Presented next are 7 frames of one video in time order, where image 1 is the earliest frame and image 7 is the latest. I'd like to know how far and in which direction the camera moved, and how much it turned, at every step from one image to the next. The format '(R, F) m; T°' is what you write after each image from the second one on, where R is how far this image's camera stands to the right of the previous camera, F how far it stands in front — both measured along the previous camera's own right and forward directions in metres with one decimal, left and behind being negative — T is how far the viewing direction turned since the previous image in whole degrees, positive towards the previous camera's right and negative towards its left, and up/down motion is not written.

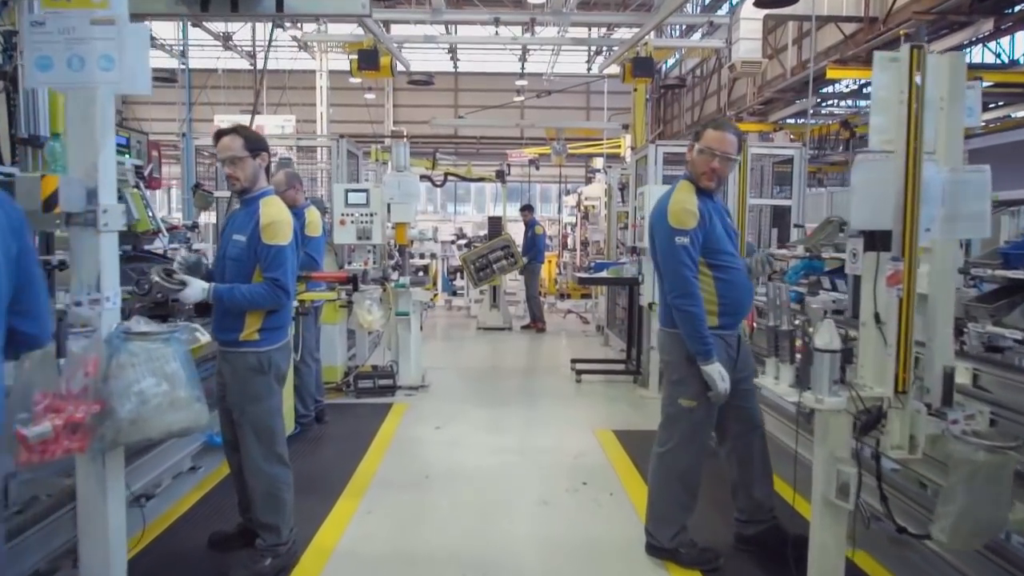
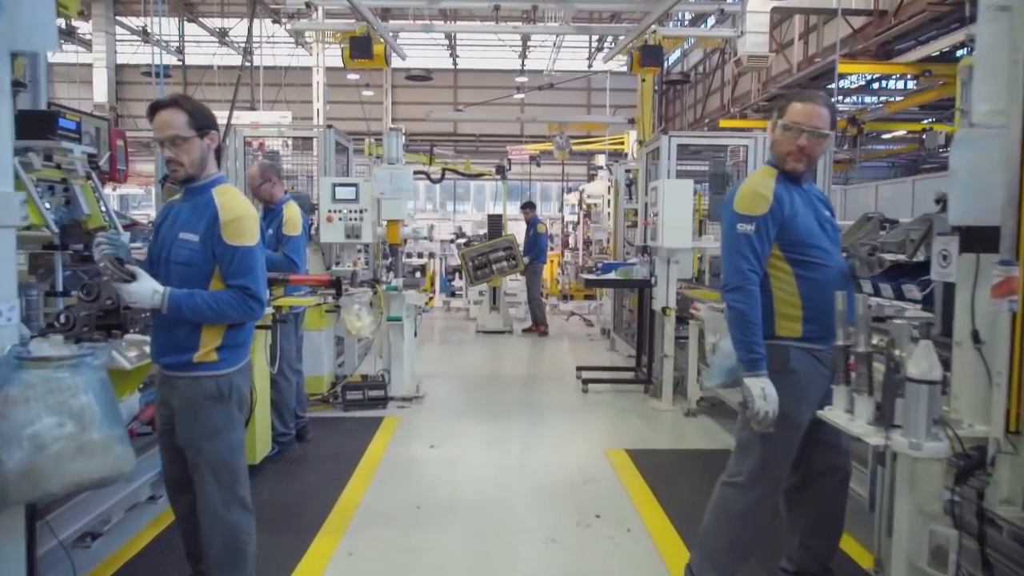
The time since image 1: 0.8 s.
(0.0, +0.4) m; 0°
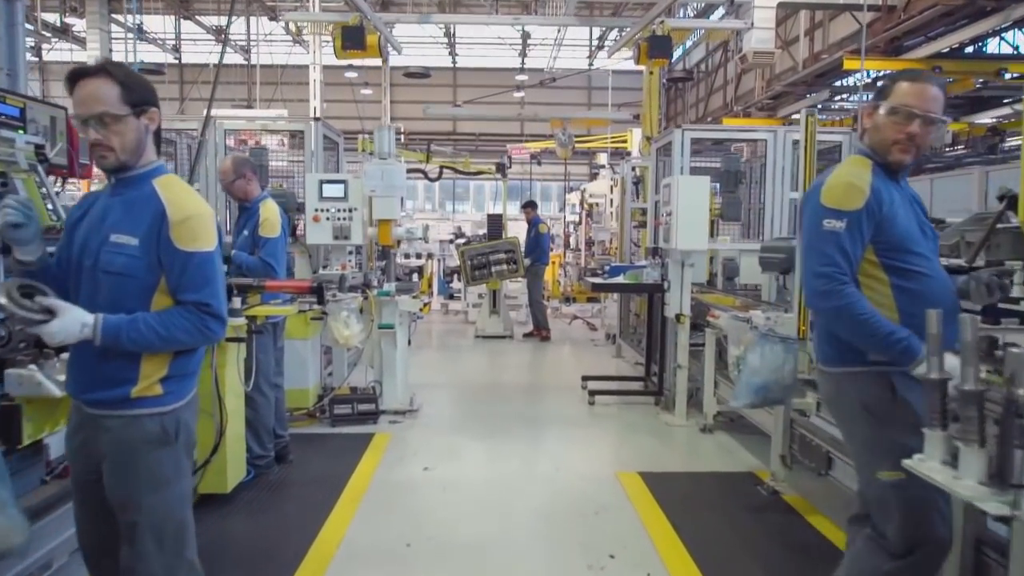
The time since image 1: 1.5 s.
(0.0, +0.4) m; 0°
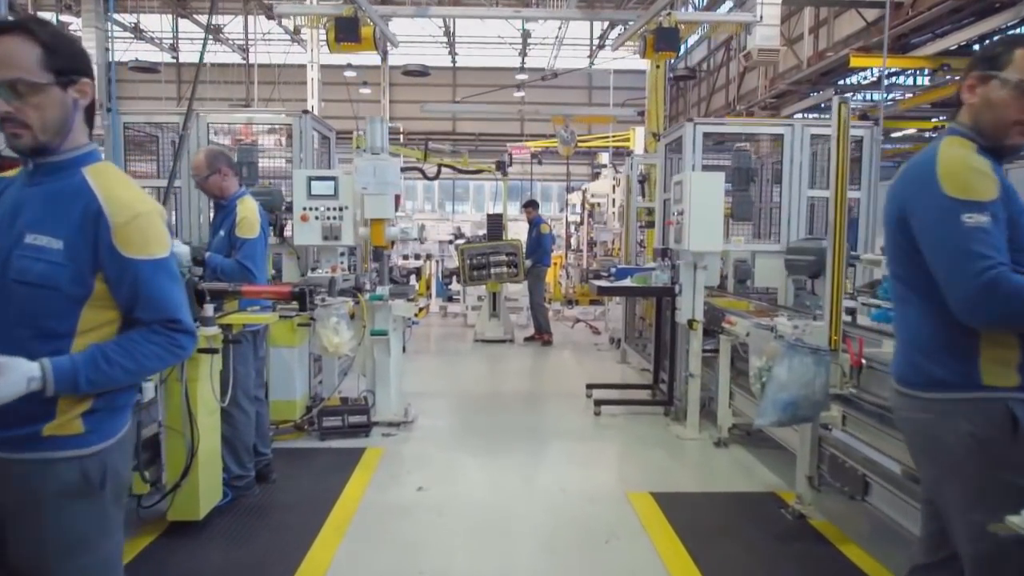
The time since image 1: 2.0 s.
(0.0, +0.3) m; 0°
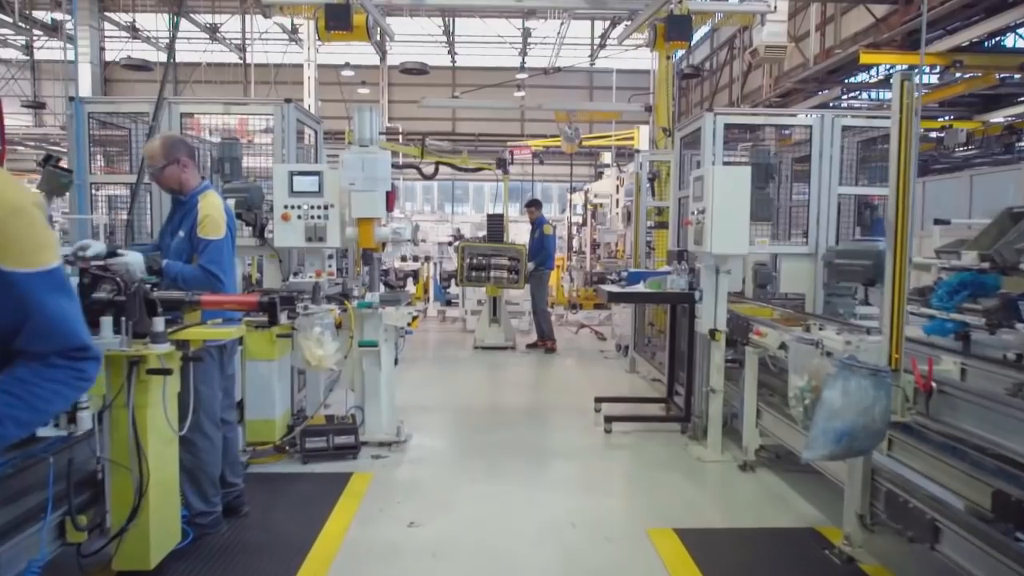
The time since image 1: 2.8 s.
(0.0, +0.4) m; 0°
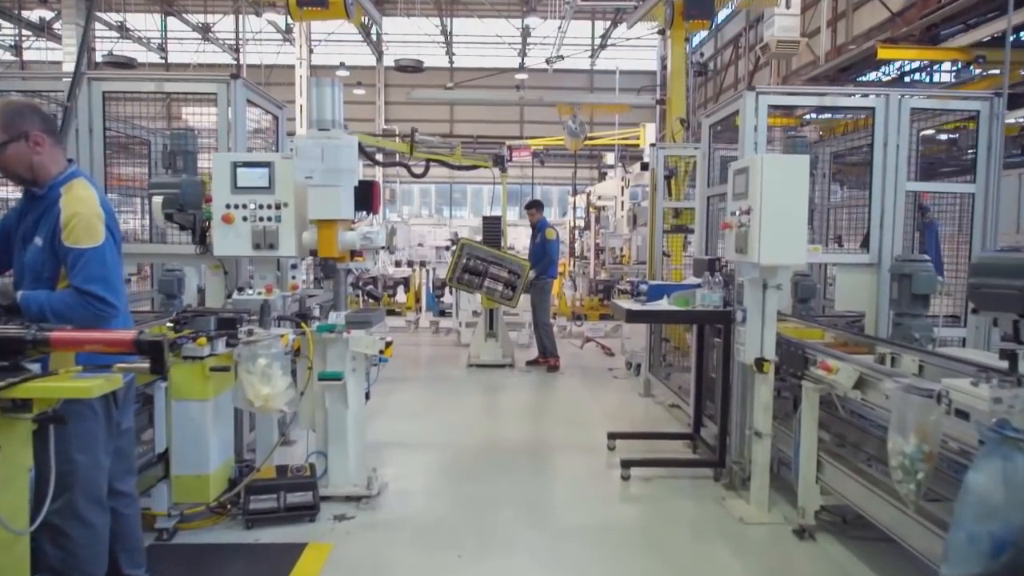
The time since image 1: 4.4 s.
(0.0, +0.7) m; 0°
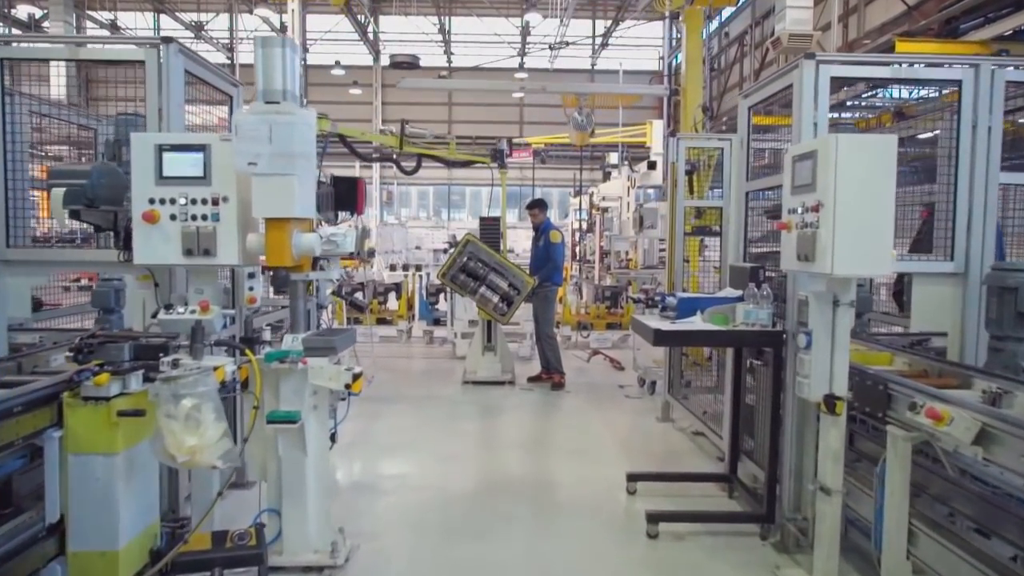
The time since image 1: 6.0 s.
(0.0, +0.6) m; 0°
